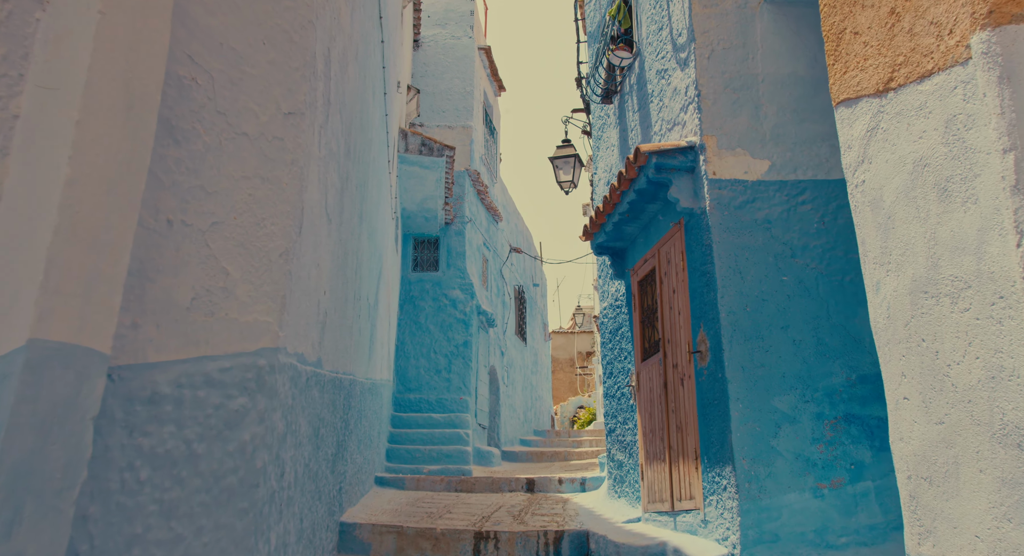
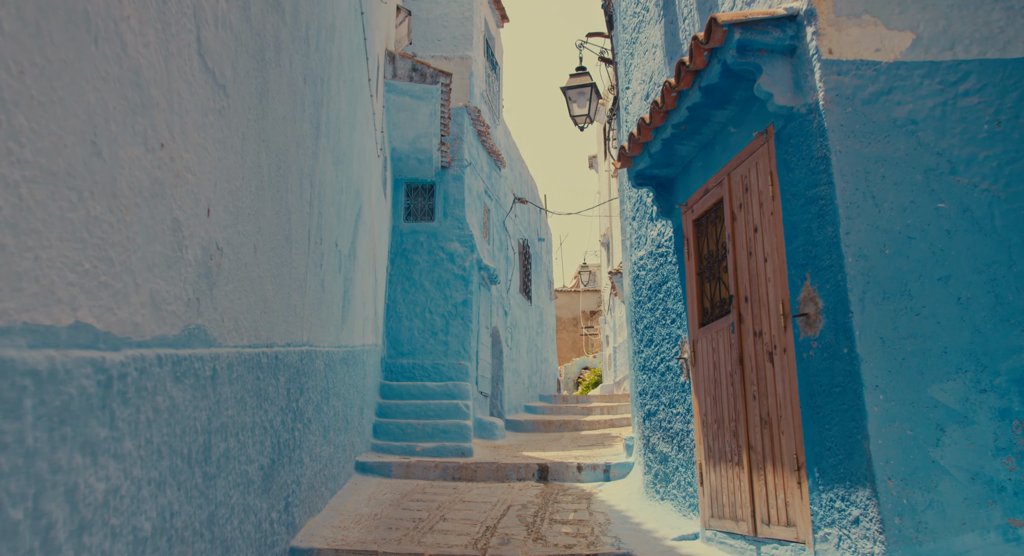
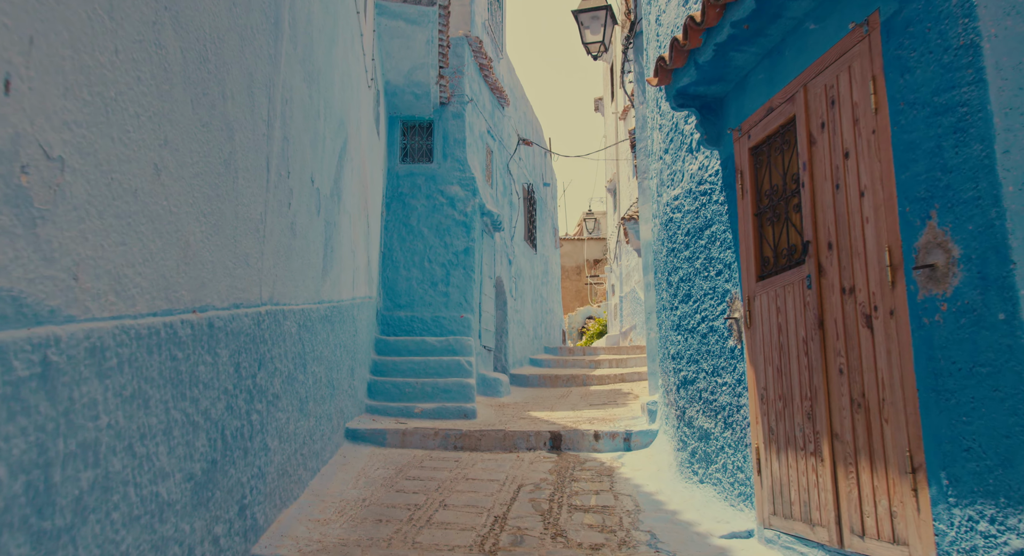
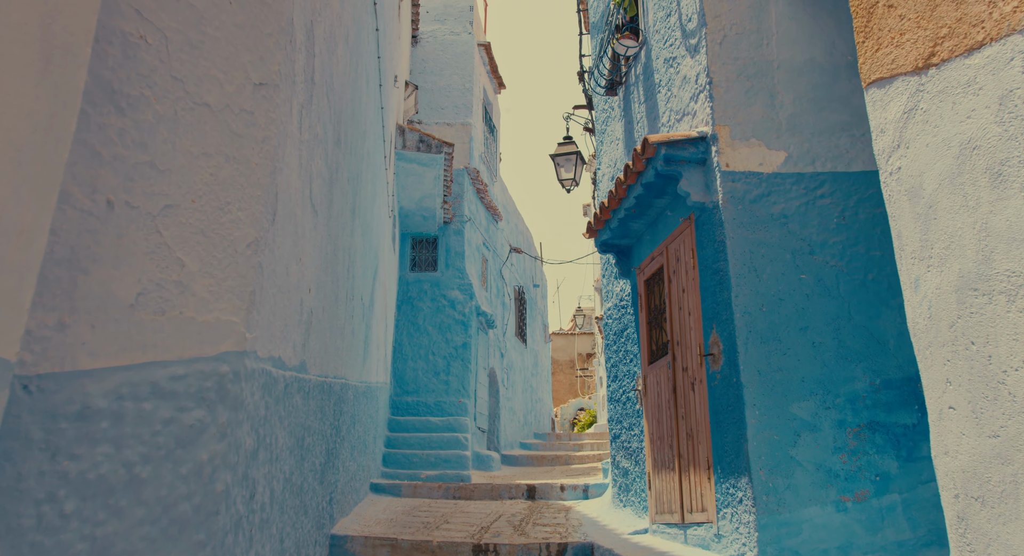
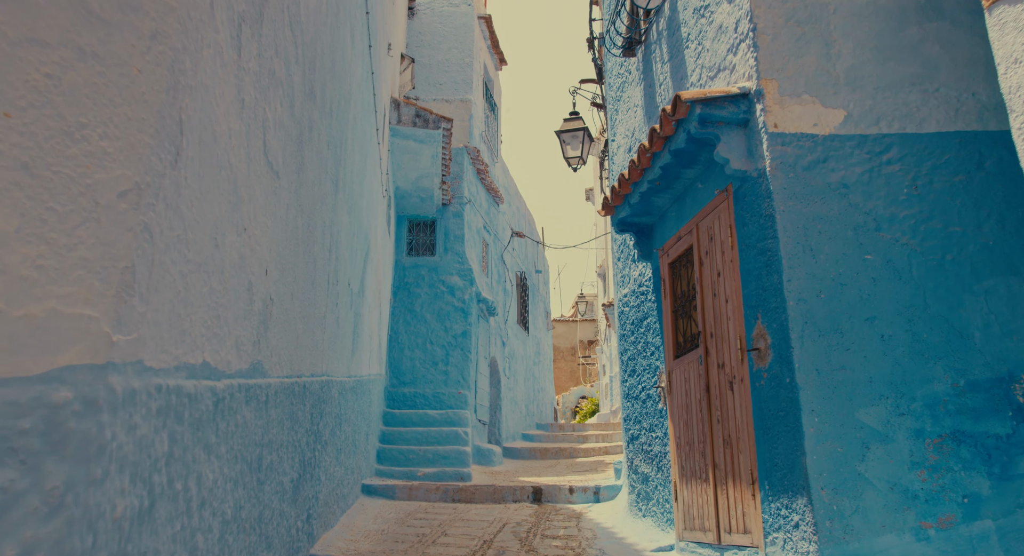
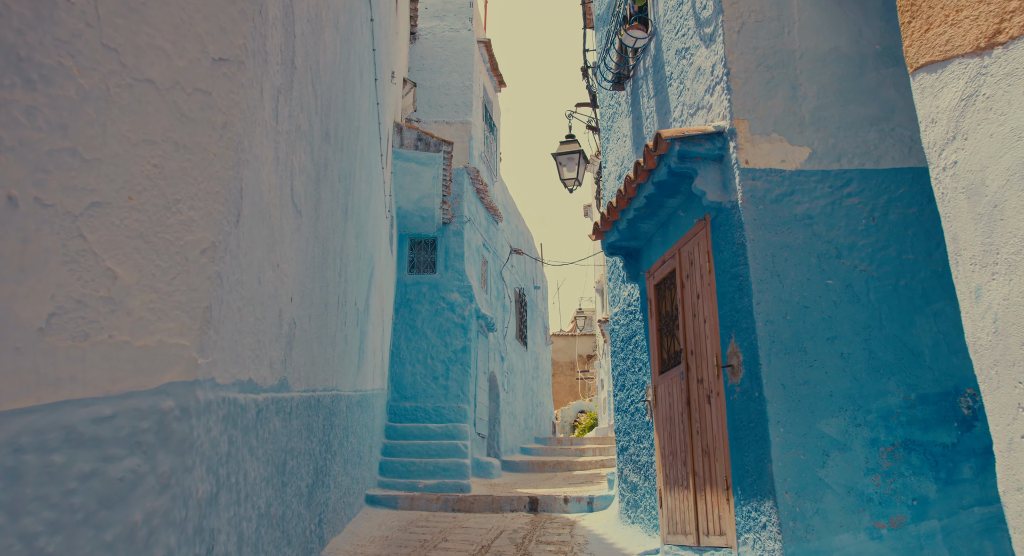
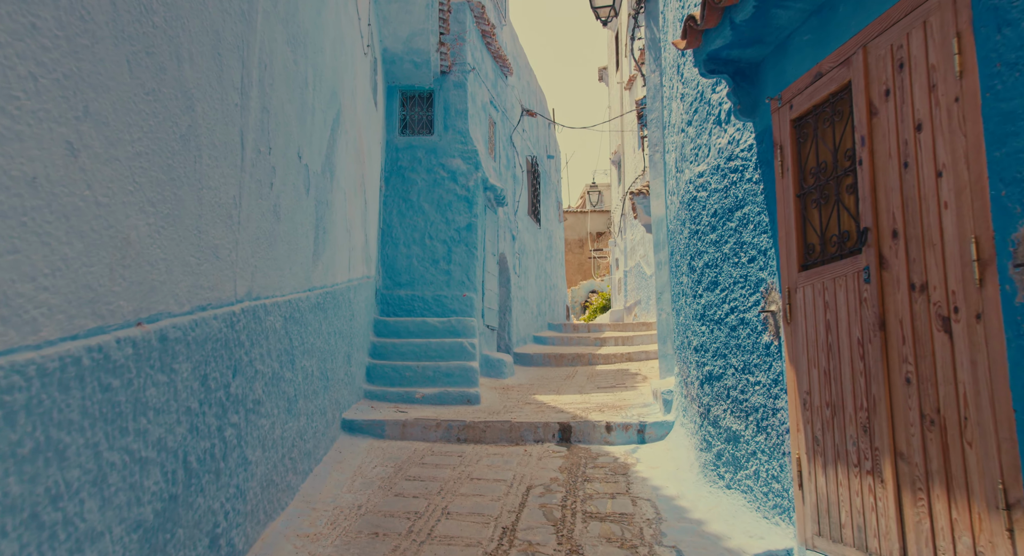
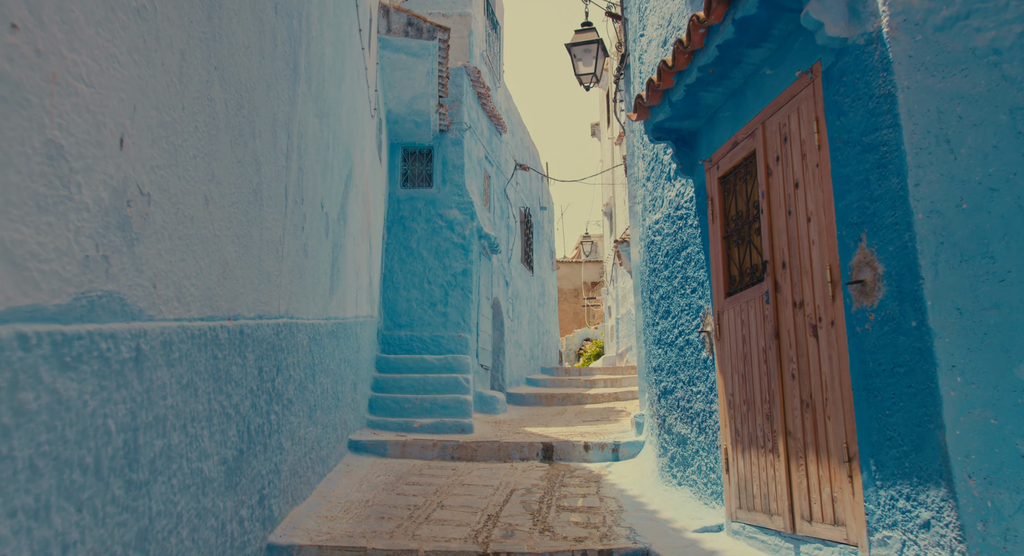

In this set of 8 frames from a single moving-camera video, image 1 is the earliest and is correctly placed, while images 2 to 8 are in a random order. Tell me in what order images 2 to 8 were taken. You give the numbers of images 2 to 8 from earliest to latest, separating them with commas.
4, 6, 5, 2, 8, 3, 7
